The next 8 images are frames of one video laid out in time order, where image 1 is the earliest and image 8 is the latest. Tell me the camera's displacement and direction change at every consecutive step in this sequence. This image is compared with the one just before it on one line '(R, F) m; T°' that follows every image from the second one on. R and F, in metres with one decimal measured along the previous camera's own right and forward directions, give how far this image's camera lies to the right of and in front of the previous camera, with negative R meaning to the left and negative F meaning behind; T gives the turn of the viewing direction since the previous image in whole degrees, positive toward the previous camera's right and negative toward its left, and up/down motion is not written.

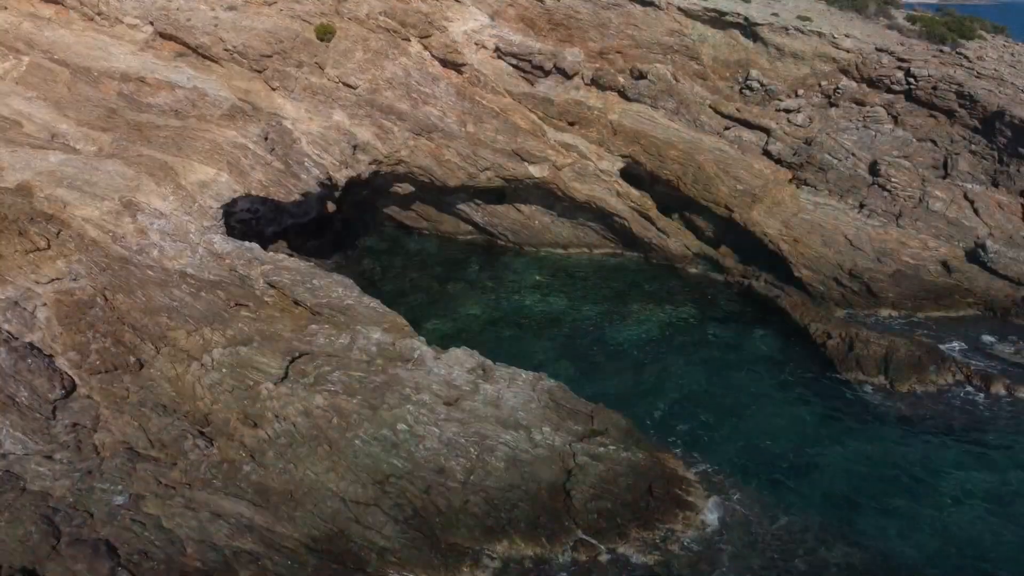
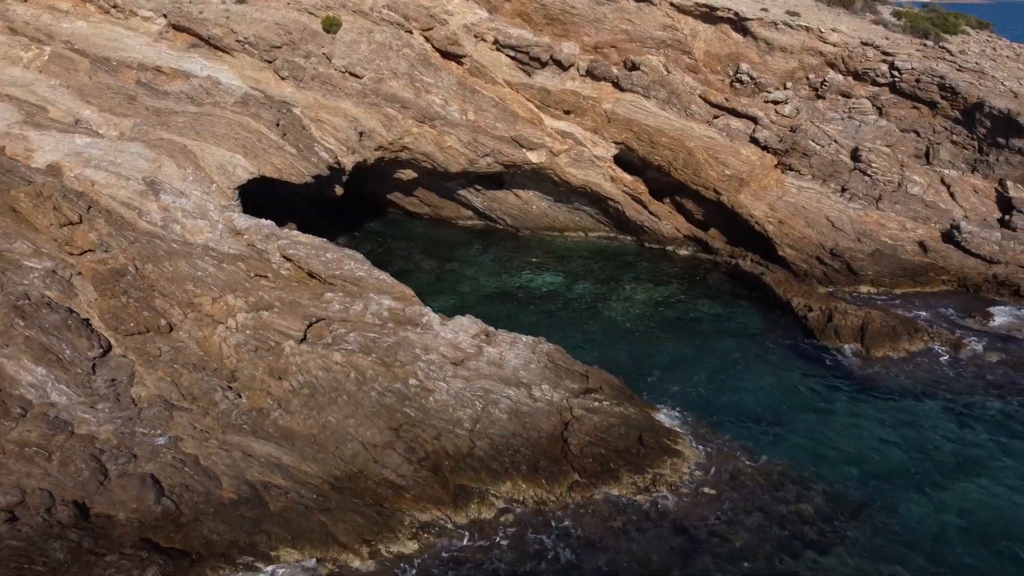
(-0.1, -0.9) m; 0°
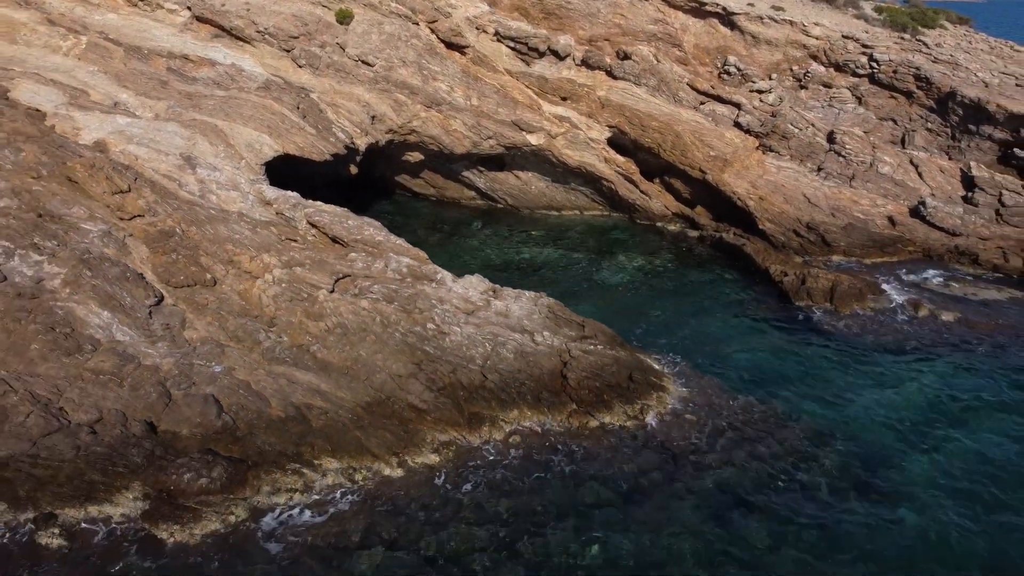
(-0.2, -1.5) m; 0°
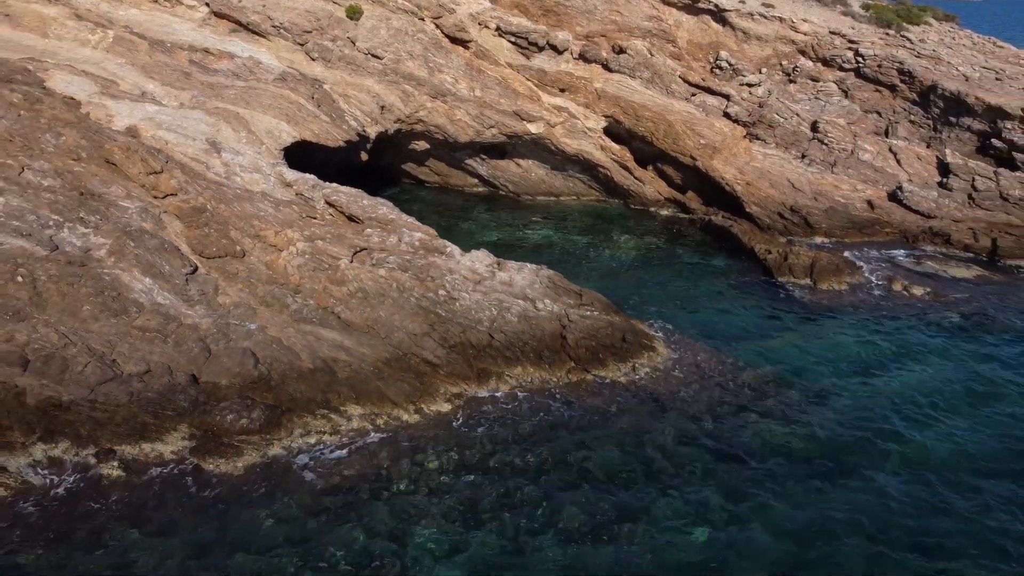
(-0.1, -1.2) m; 0°
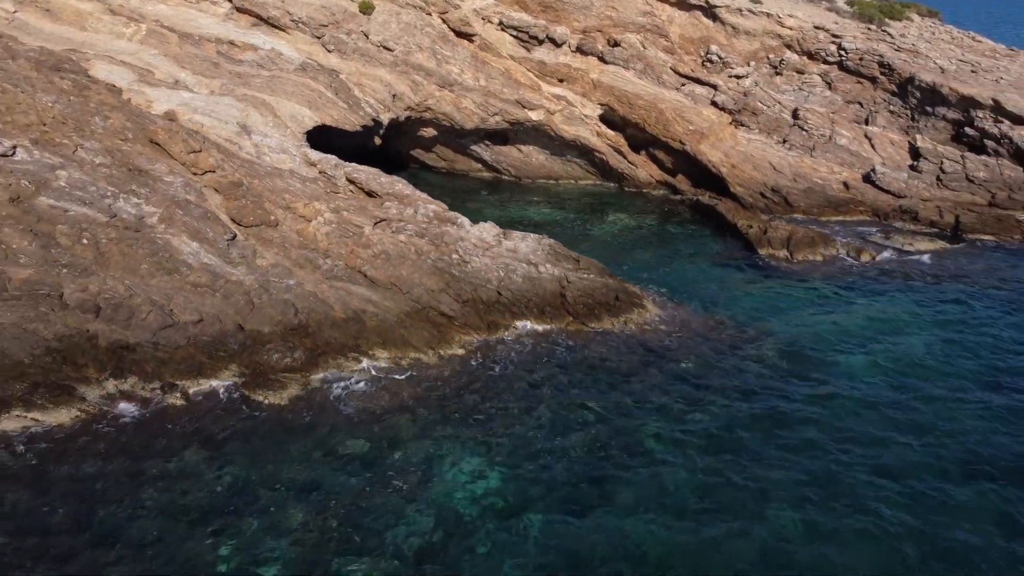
(-0.1, -1.6) m; 0°
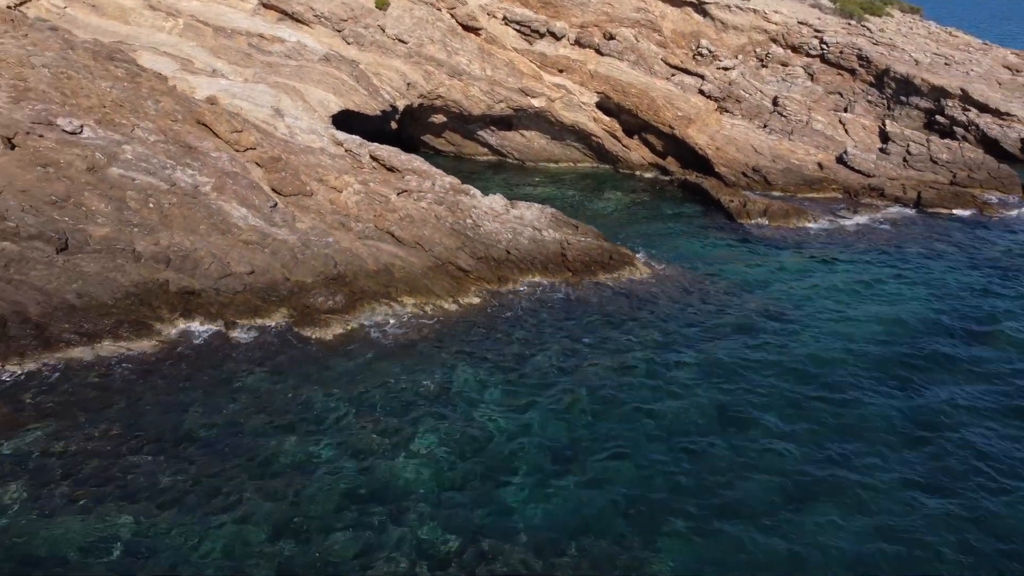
(-0.2, -2.1) m; 0°
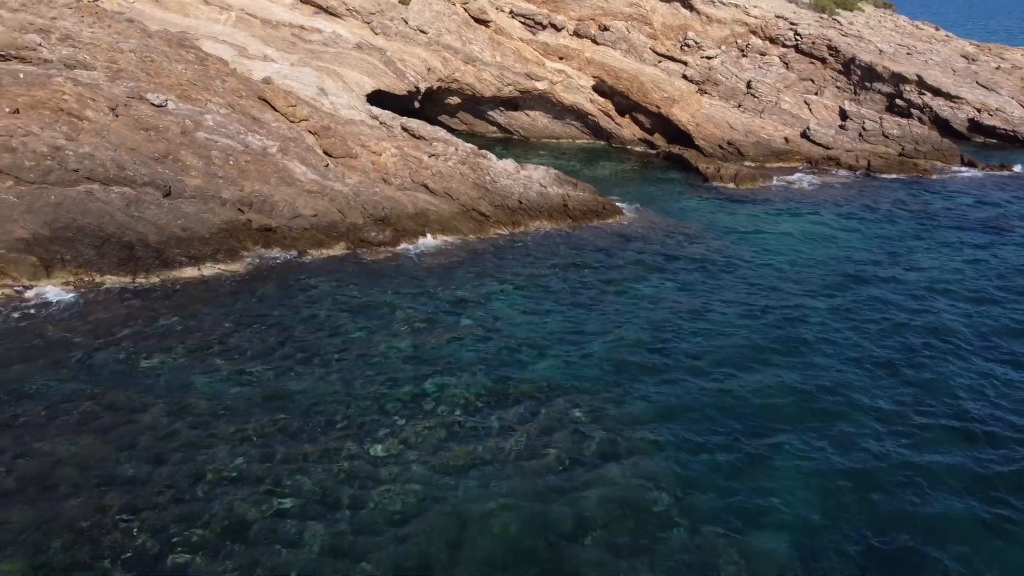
(-0.3, -3.6) m; 0°
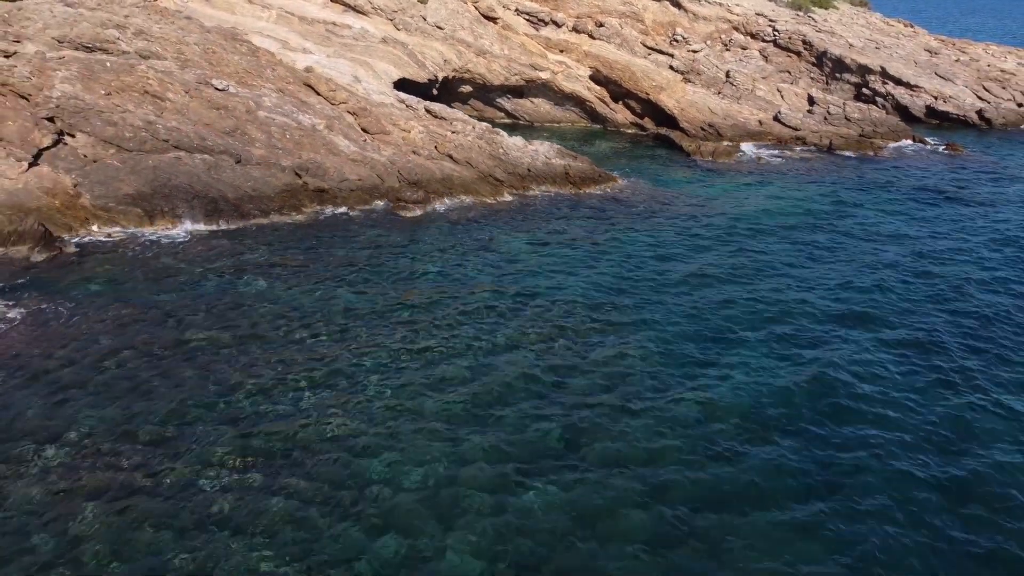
(-0.3, -3.8) m; 0°
